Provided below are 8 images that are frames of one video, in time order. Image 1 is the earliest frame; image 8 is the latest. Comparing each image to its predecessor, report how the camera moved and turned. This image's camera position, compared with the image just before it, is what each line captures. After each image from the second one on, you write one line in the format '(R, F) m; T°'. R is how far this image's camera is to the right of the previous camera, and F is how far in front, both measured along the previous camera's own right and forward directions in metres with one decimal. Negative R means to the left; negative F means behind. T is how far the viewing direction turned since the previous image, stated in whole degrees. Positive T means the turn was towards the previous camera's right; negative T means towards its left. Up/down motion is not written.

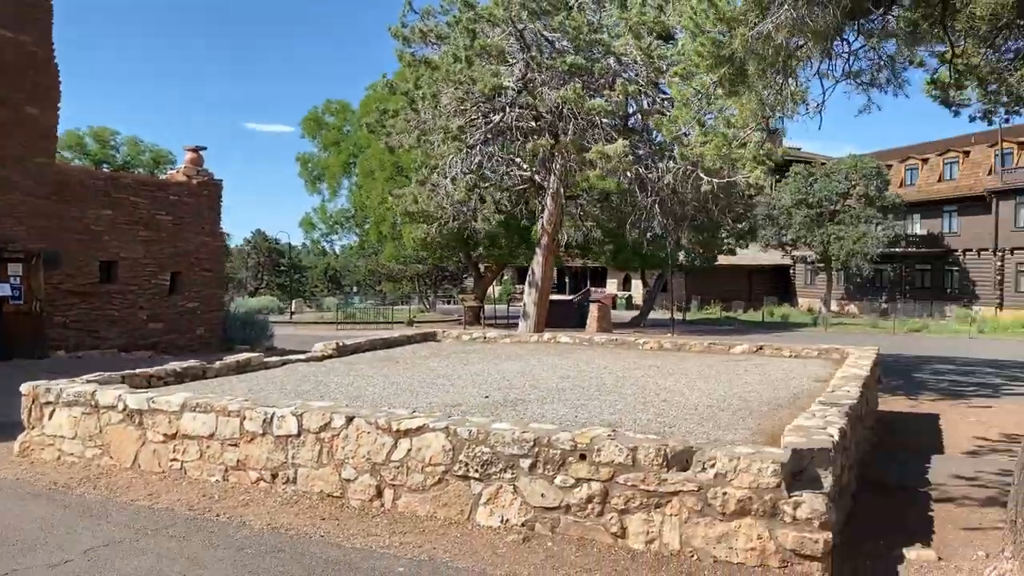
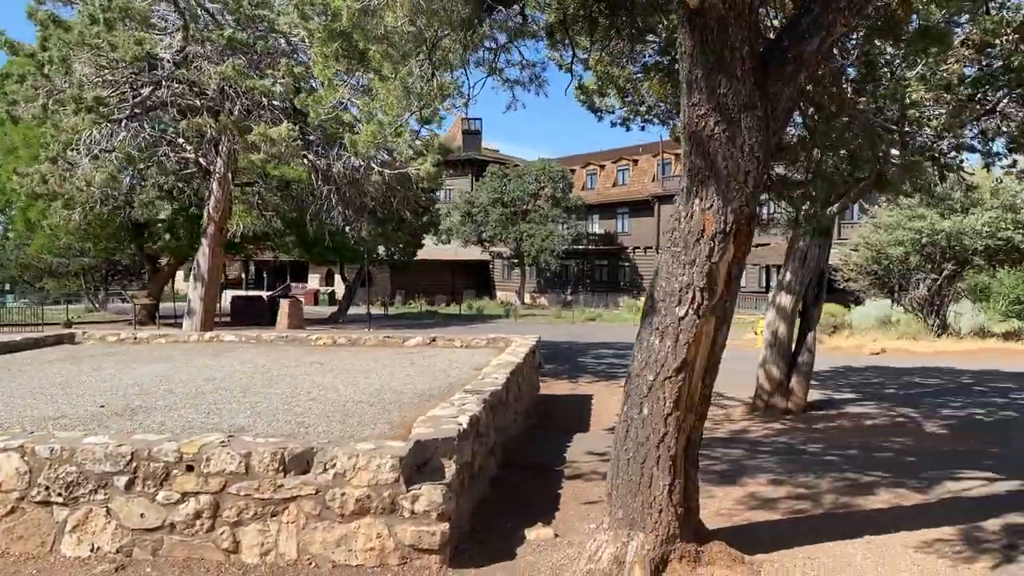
(+0.8, +0.2) m; +20°
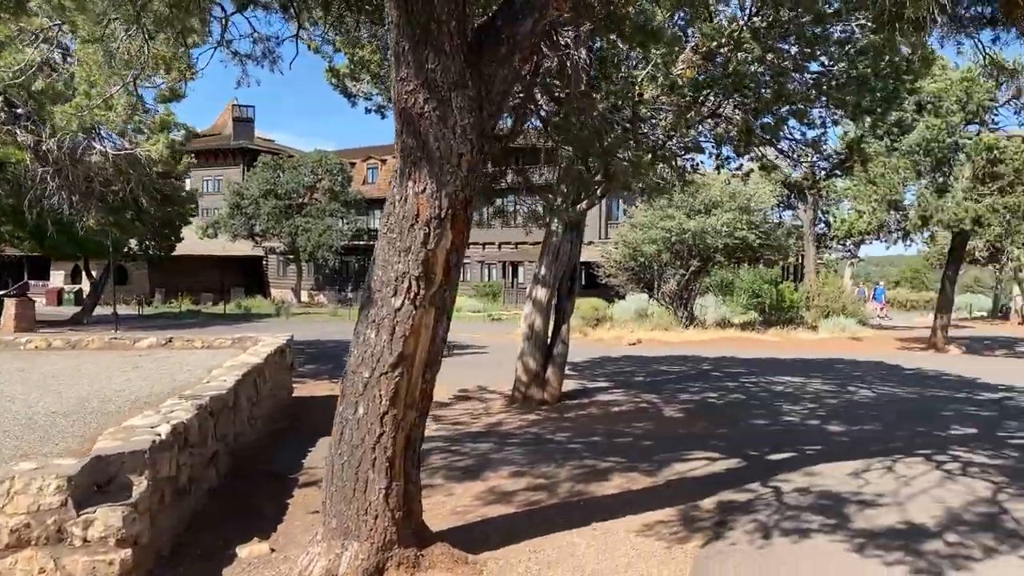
(+0.6, +0.3) m; +15°
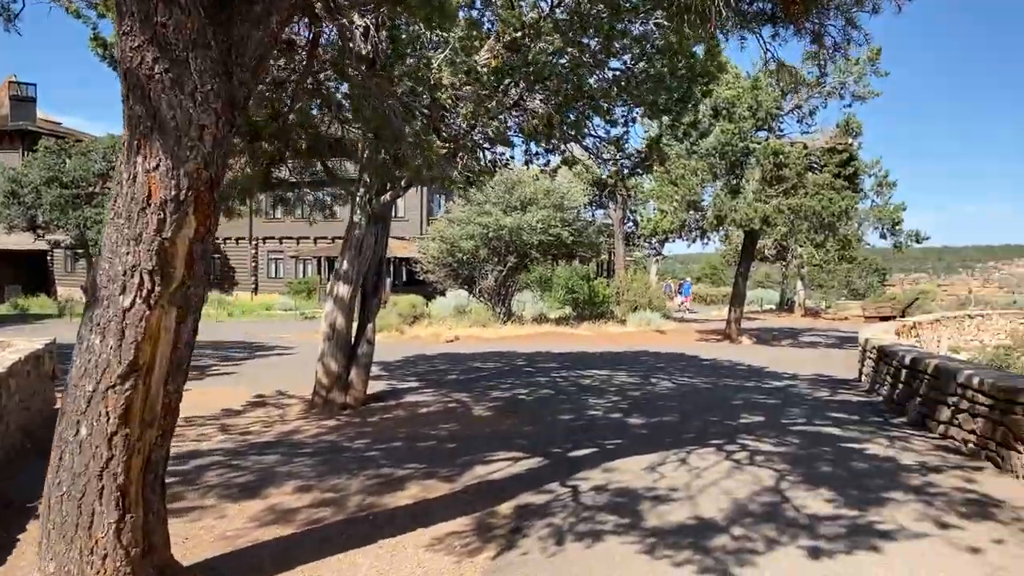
(+0.4, +0.4) m; +13°
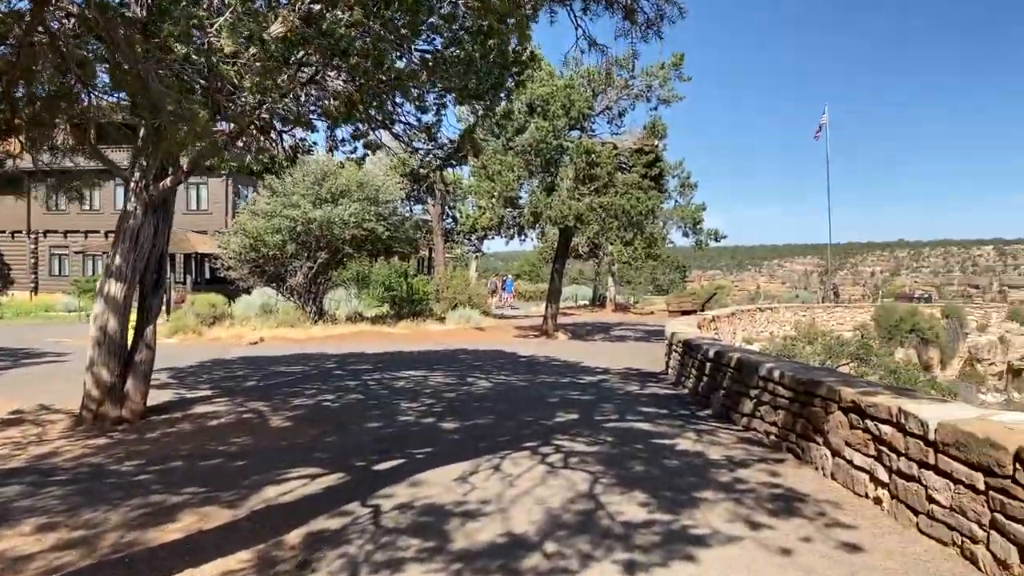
(+0.2, +0.5) m; +13°
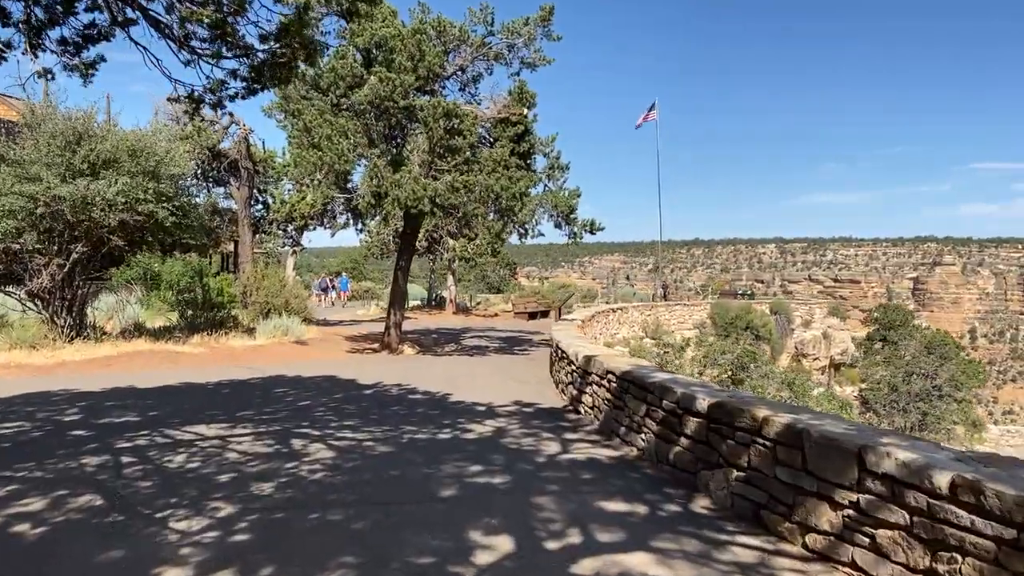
(-0.3, +3.7) m; +14°
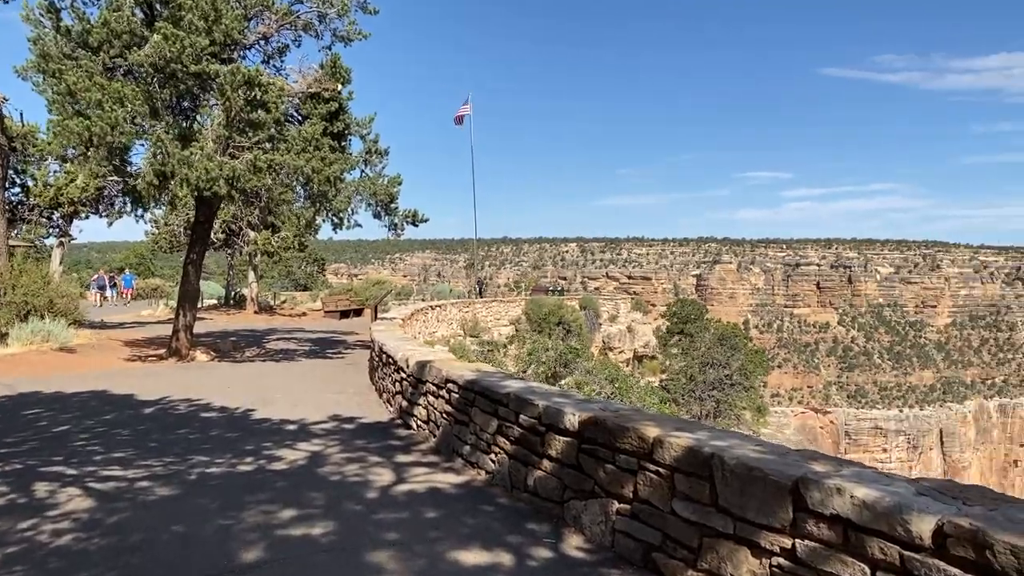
(-0.1, +1.2) m; +14°
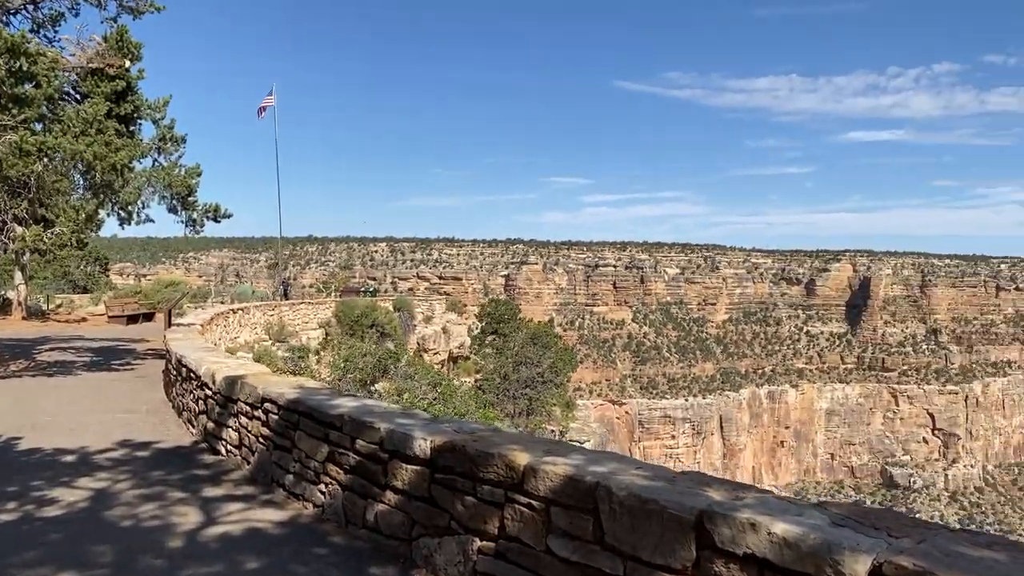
(-0.2, +0.6) m; +14°
